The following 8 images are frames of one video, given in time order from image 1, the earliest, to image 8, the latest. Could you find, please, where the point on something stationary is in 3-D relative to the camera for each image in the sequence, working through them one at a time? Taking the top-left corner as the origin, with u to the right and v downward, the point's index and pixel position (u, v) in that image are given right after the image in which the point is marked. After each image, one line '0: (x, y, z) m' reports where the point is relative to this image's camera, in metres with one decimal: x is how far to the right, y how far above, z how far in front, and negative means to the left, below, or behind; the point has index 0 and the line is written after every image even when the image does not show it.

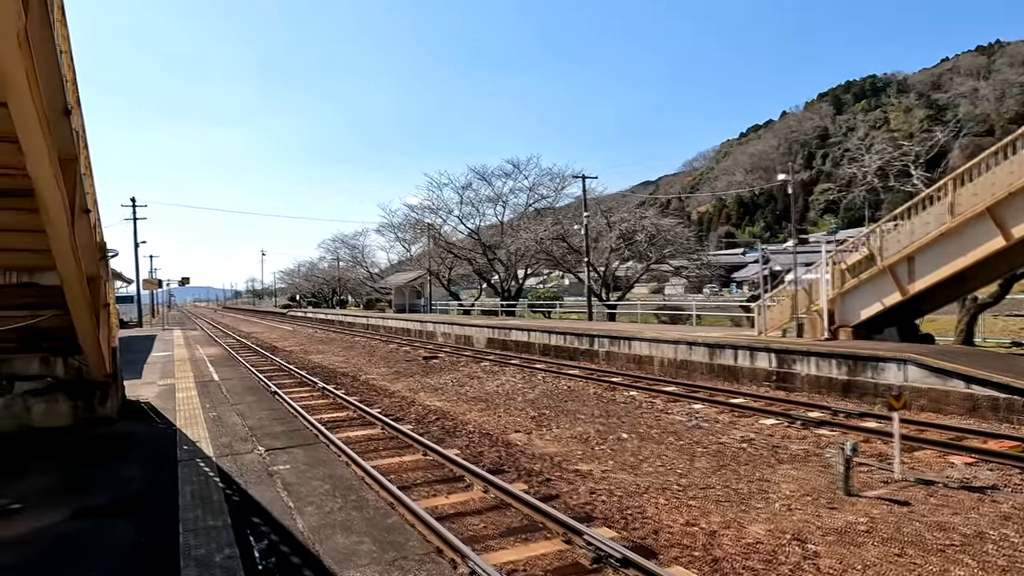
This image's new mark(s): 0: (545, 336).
0: (+1.0, -1.4, +19.3) m
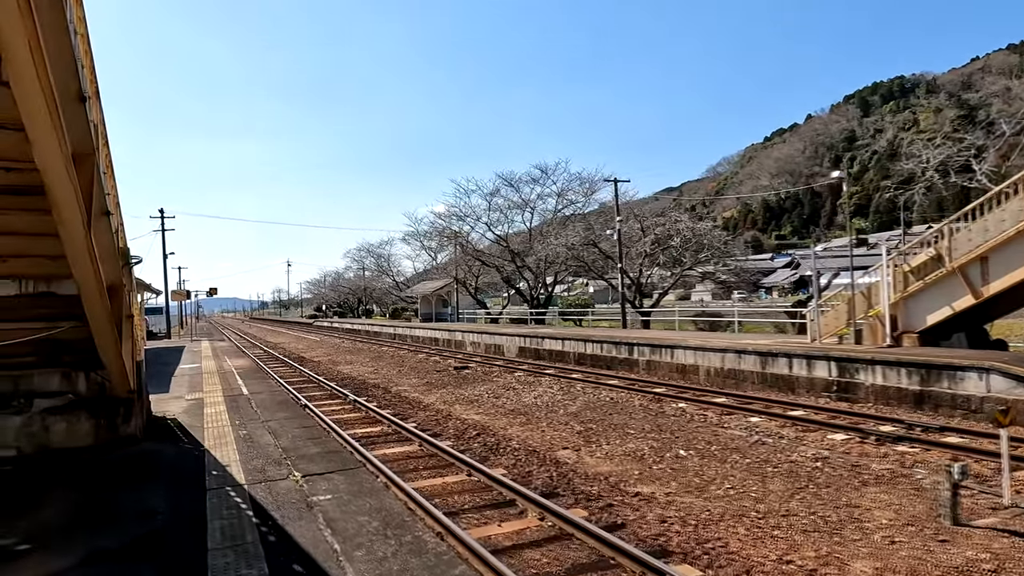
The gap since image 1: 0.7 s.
0: (+1.9, -1.6, +18.7) m
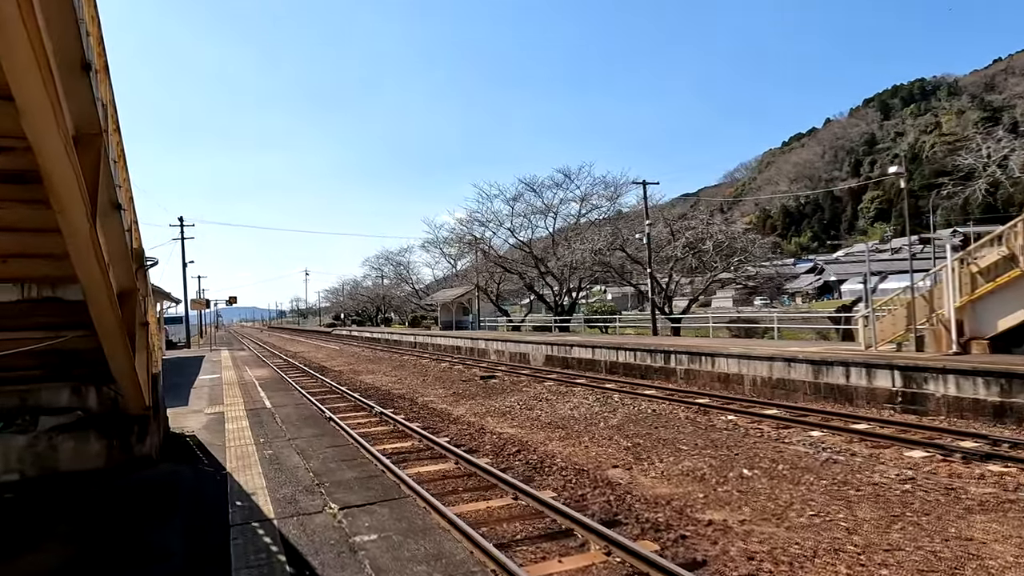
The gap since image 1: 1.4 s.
0: (+2.7, -1.7, +17.9) m
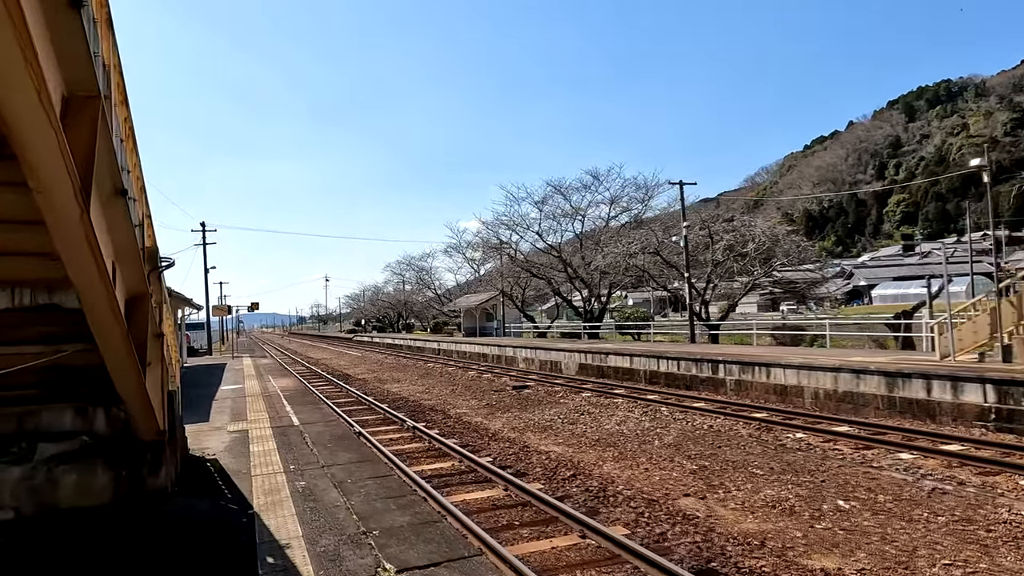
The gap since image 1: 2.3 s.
0: (+3.6, -1.9, +16.9) m
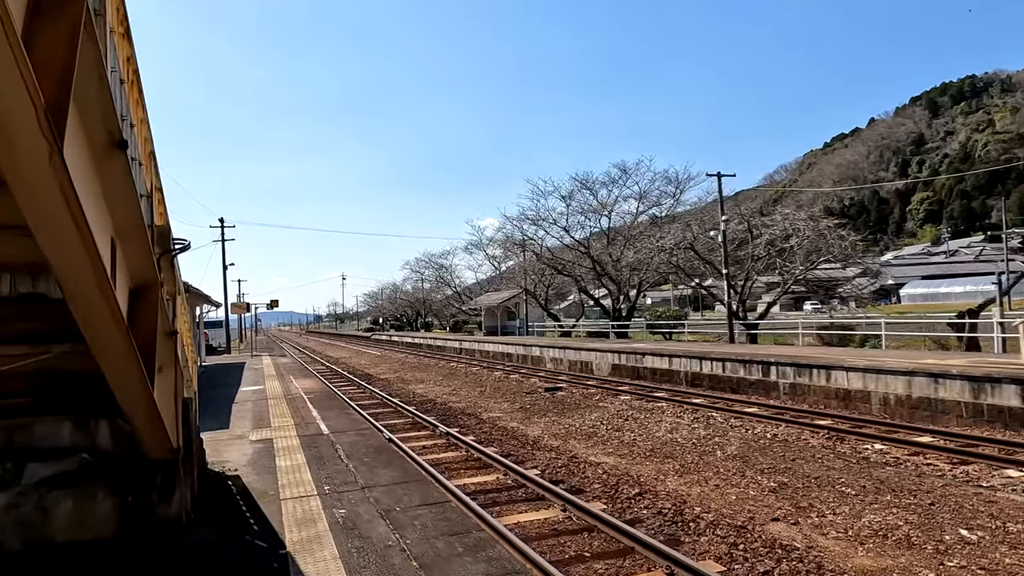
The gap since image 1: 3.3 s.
0: (+4.4, -1.8, +16.0) m
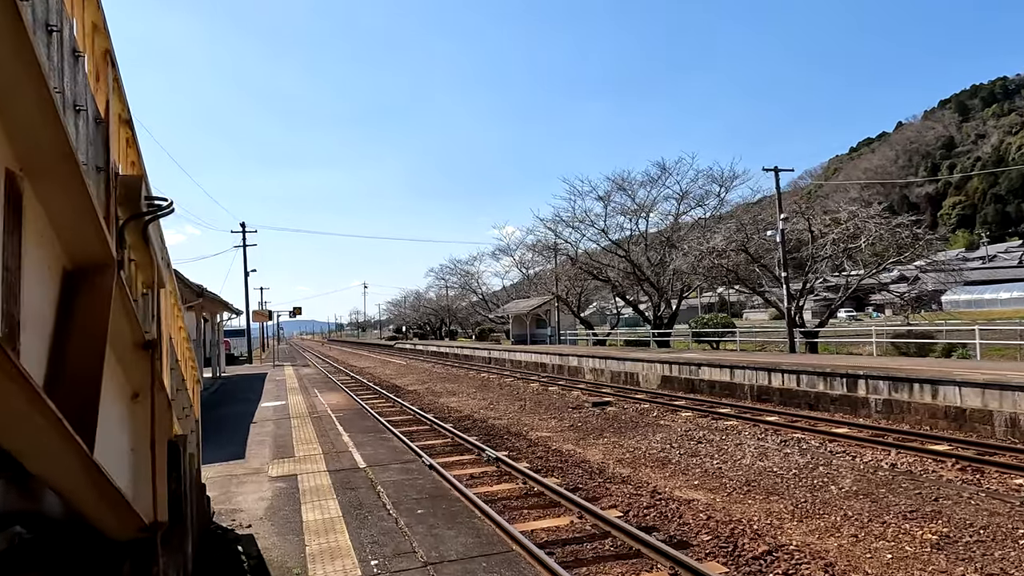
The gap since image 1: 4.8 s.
0: (+5.3, -1.9, +14.3) m
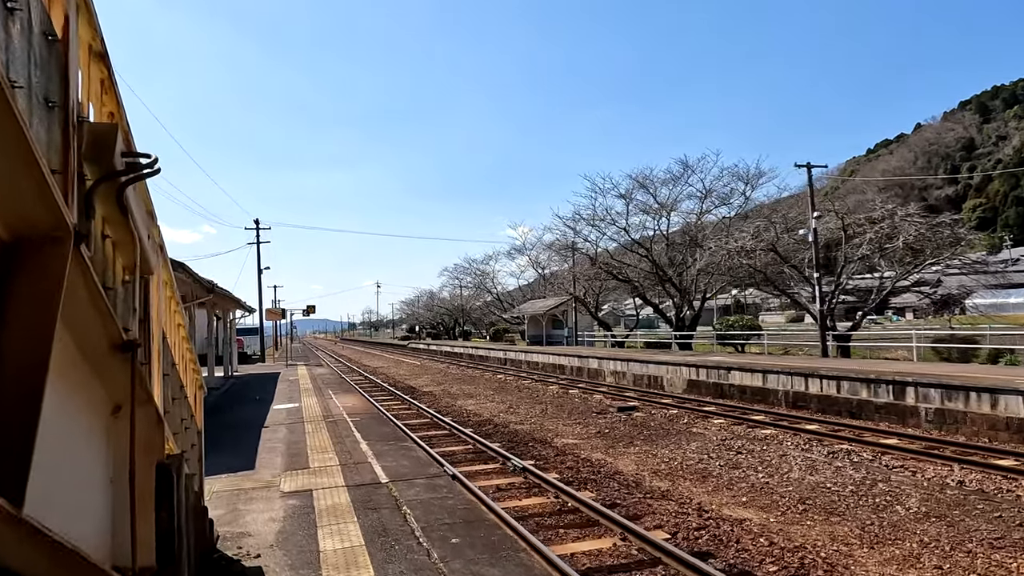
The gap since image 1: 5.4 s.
0: (+5.8, -1.9, +13.6) m
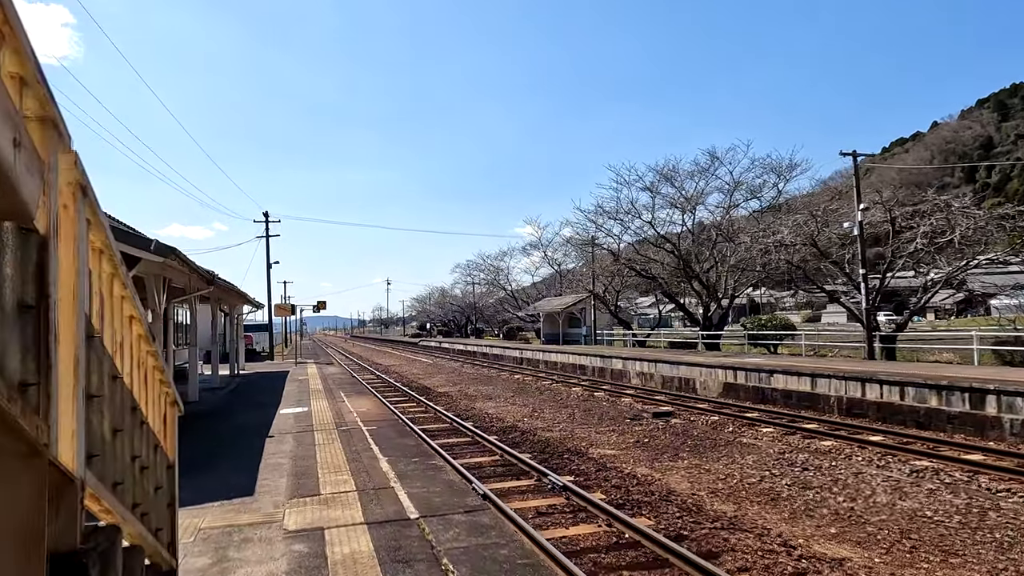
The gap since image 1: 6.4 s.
0: (+6.3, -1.8, +12.4) m
